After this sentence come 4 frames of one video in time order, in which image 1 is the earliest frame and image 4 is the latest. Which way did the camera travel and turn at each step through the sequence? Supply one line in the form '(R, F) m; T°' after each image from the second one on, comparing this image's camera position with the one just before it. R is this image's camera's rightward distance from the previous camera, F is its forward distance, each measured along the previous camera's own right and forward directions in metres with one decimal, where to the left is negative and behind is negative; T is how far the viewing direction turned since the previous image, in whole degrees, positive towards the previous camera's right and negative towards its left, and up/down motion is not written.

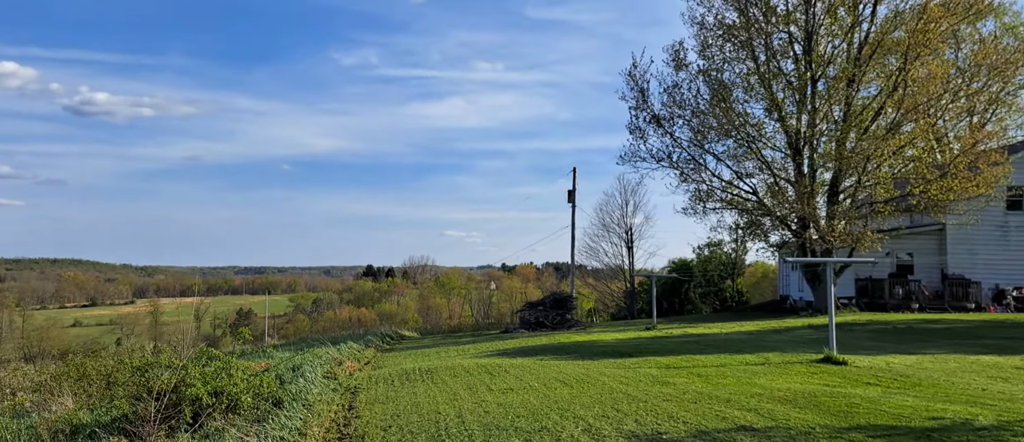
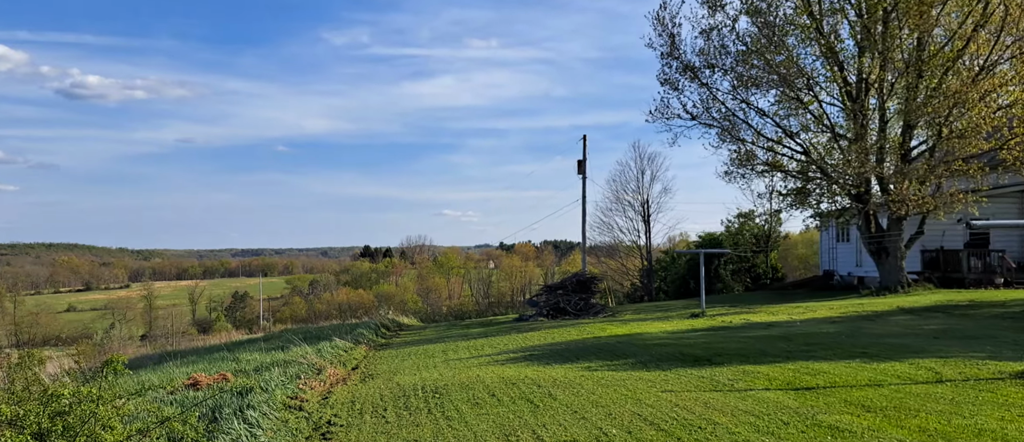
(-0.4, +3.0) m; 0°
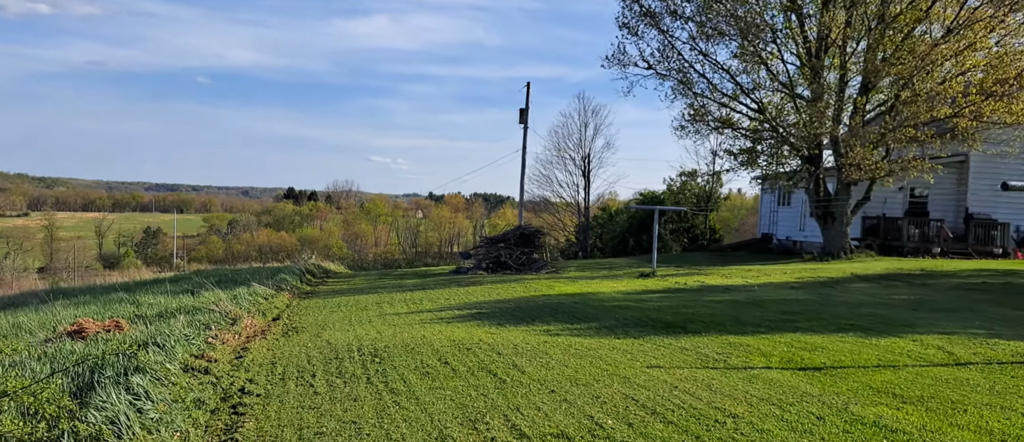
(-0.3, +1.1) m; +5°
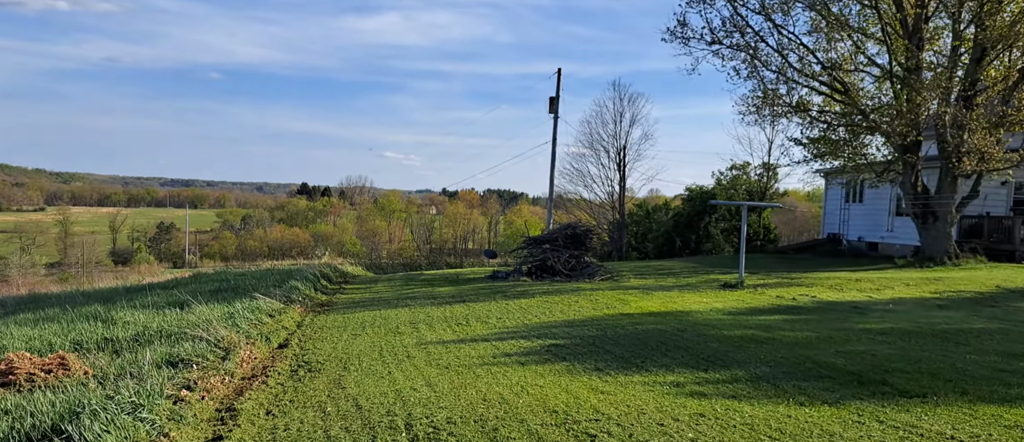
(-0.7, +2.4) m; -1°
